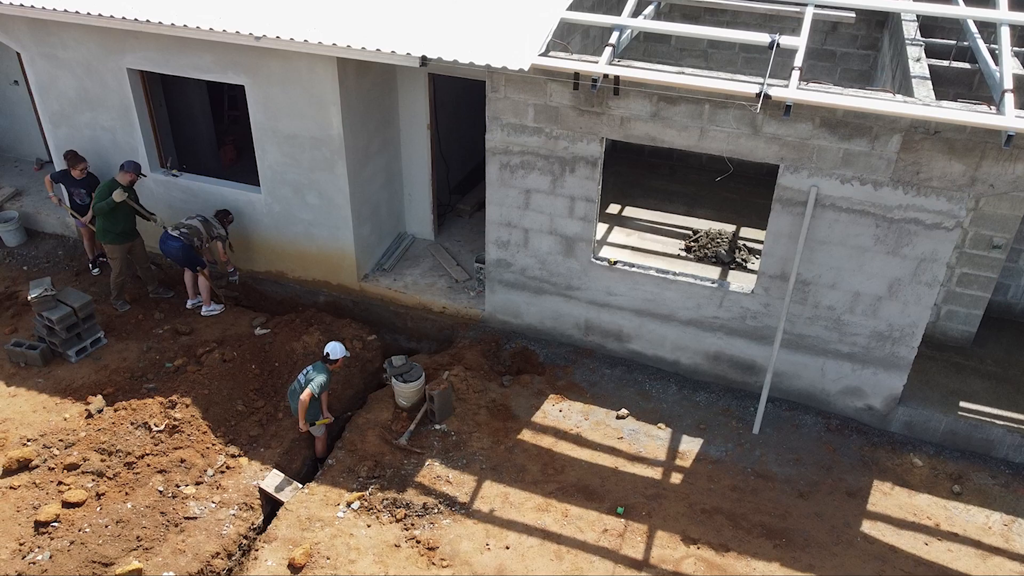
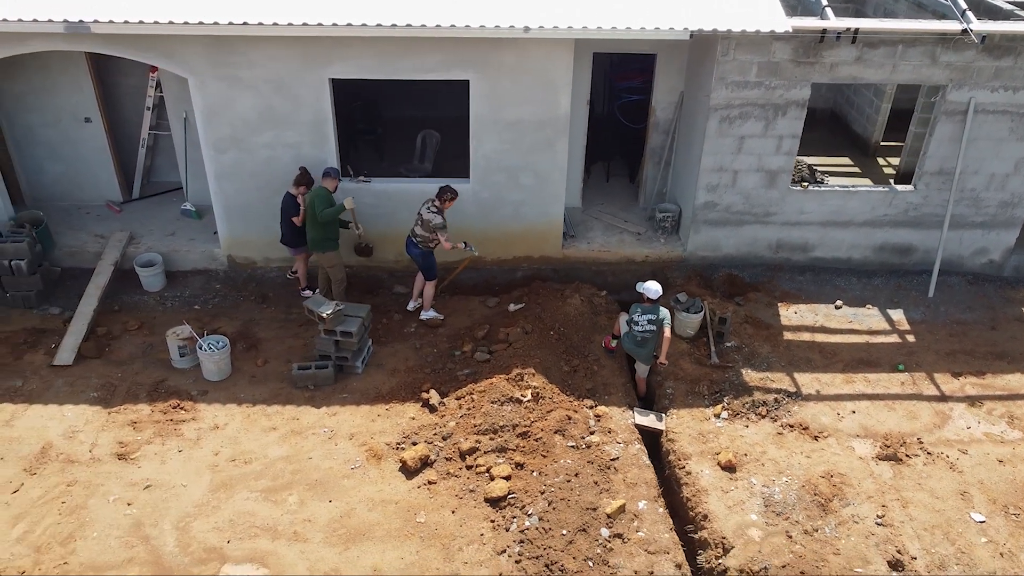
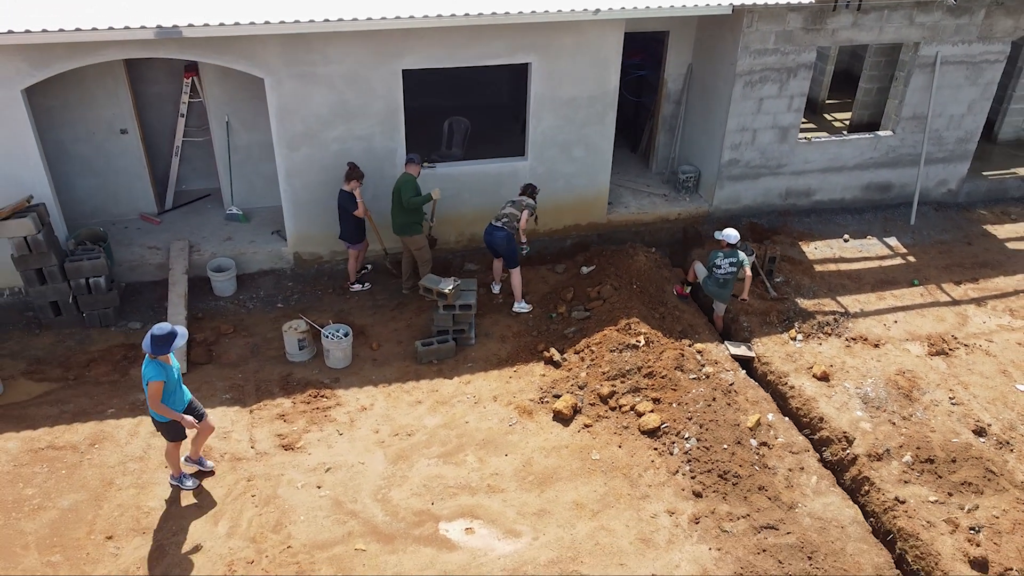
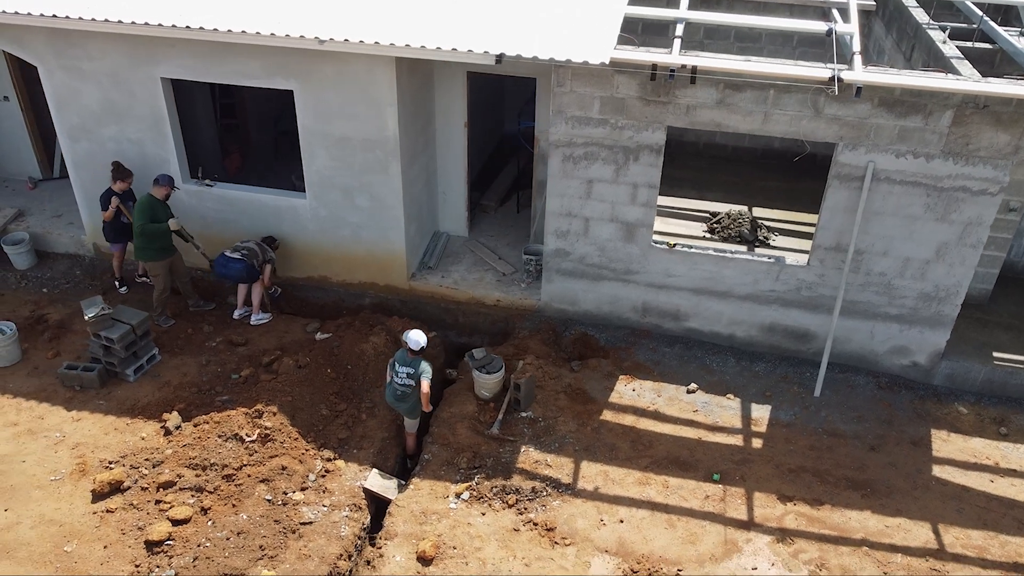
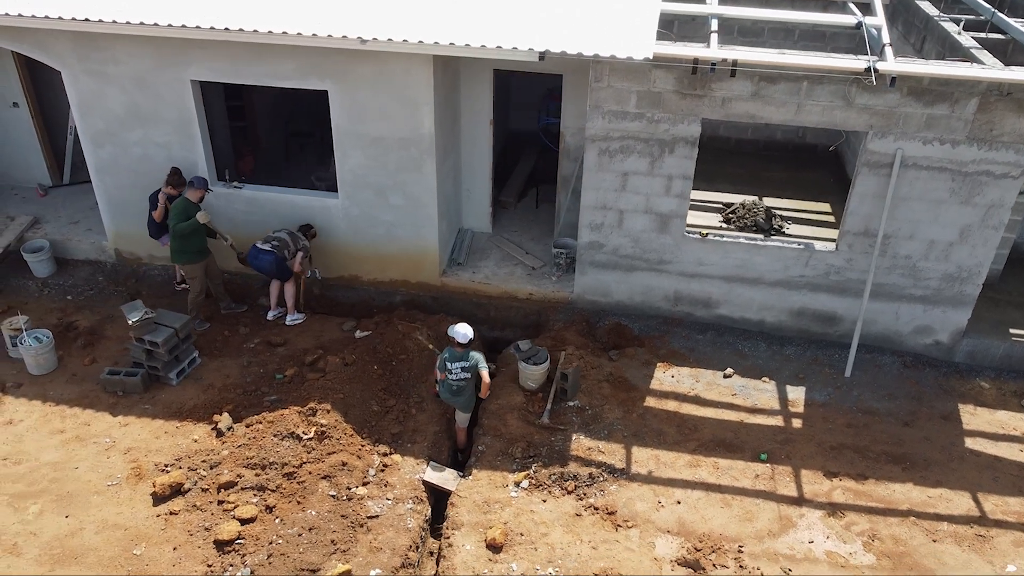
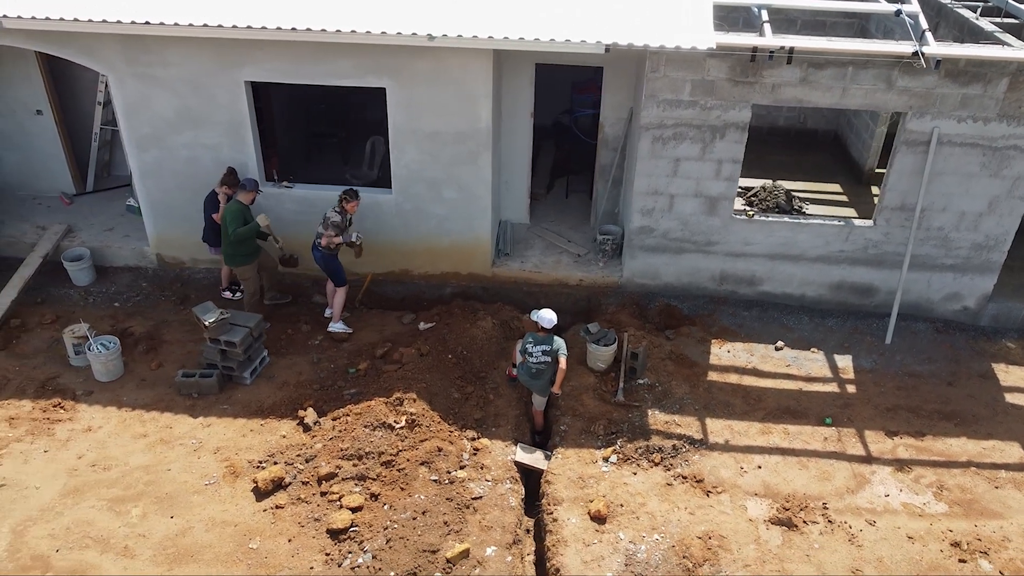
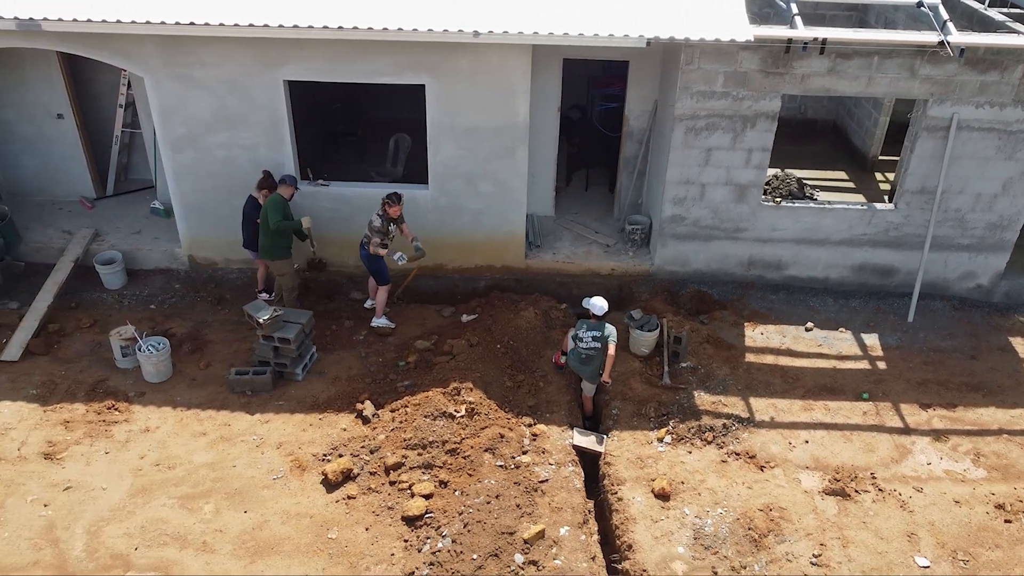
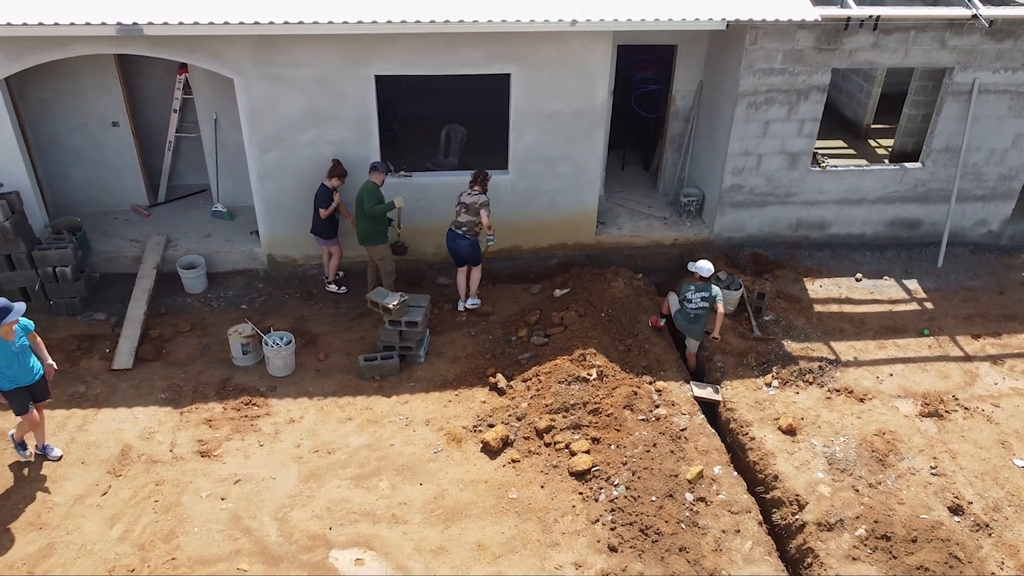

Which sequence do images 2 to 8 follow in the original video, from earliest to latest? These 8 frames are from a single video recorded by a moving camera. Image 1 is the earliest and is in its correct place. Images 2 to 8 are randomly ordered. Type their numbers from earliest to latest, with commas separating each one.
4, 5, 6, 7, 2, 8, 3
